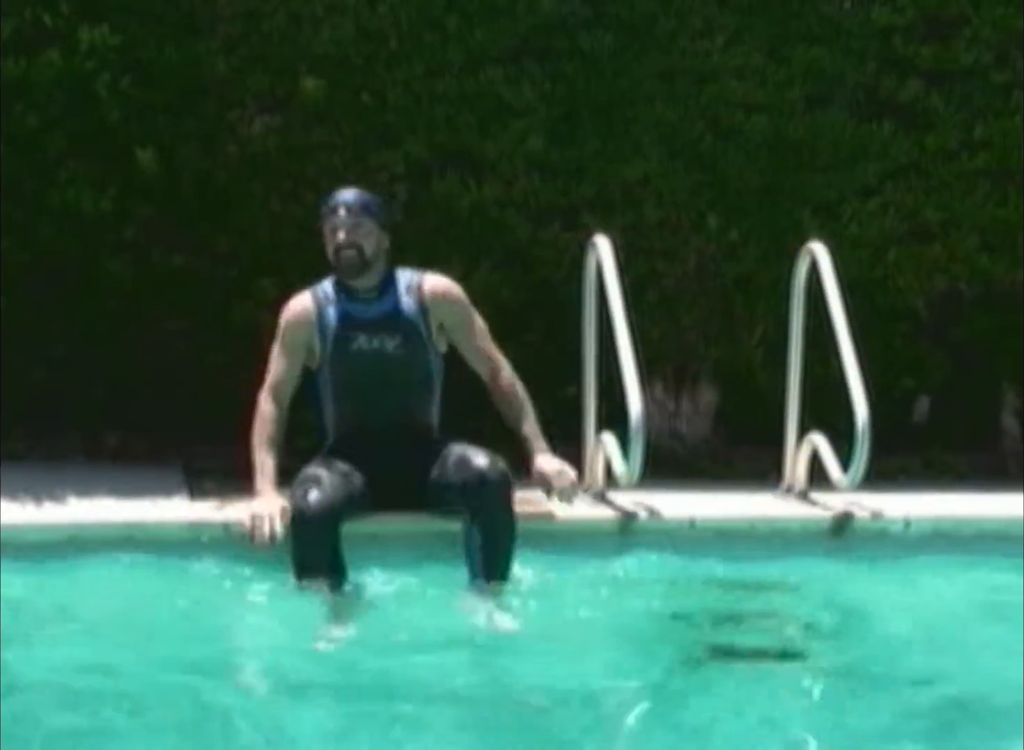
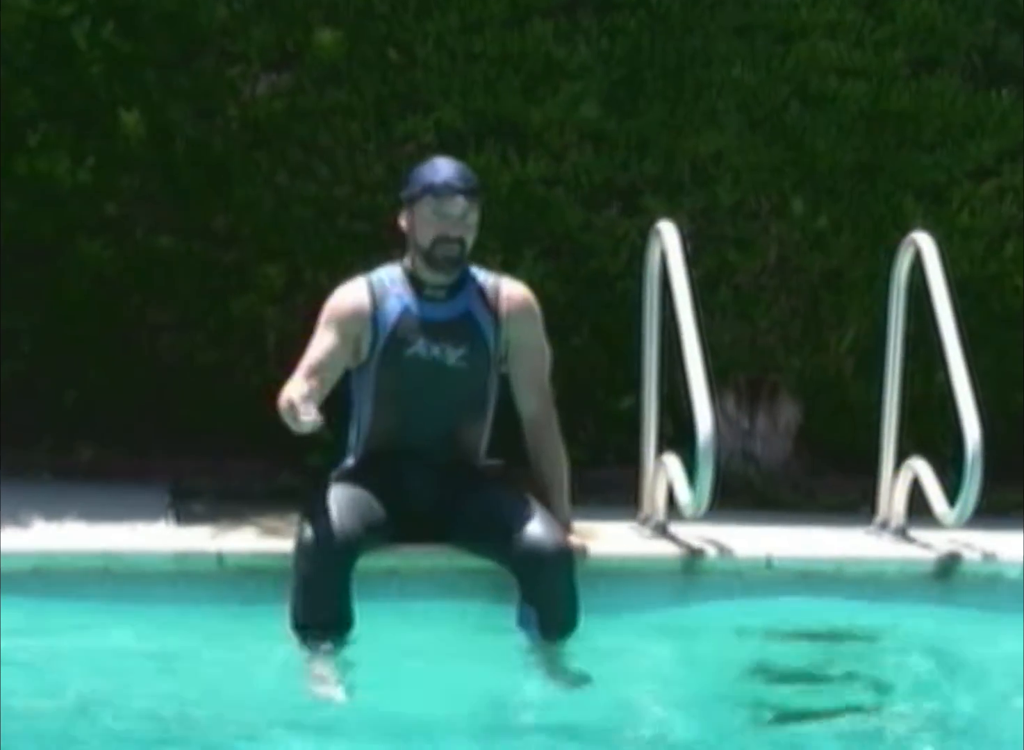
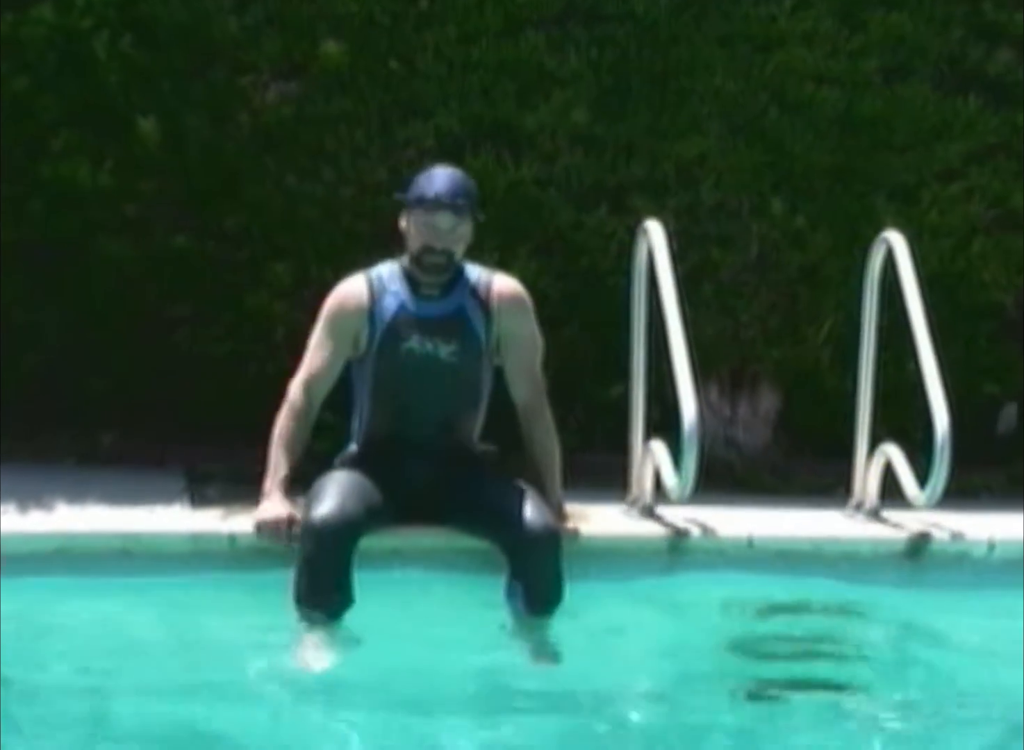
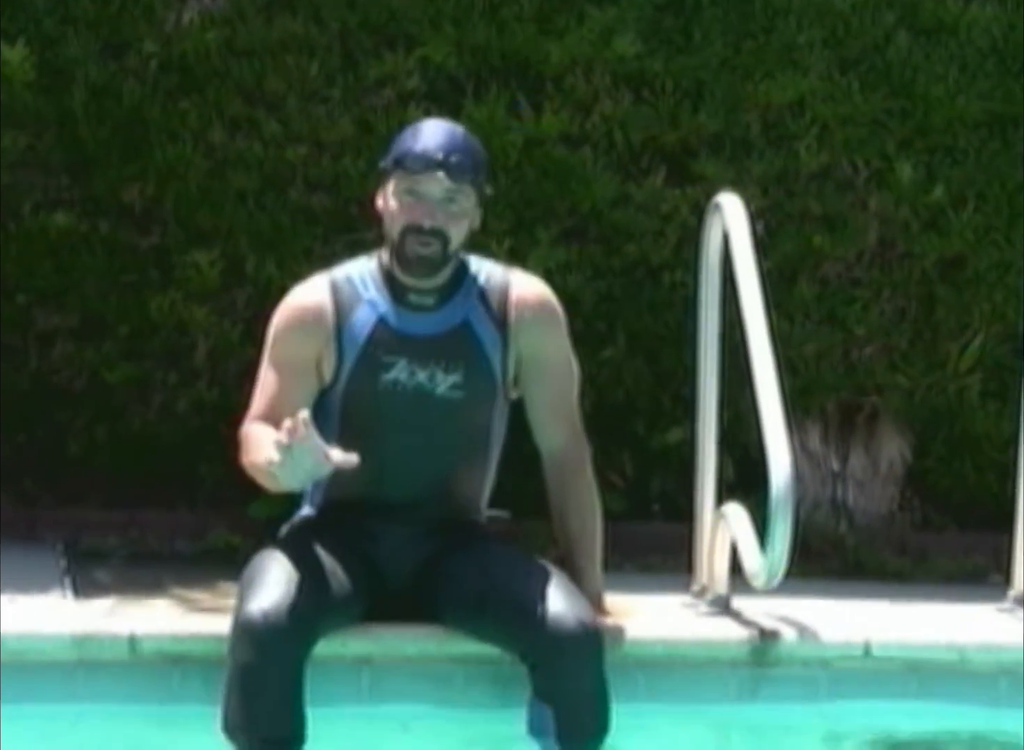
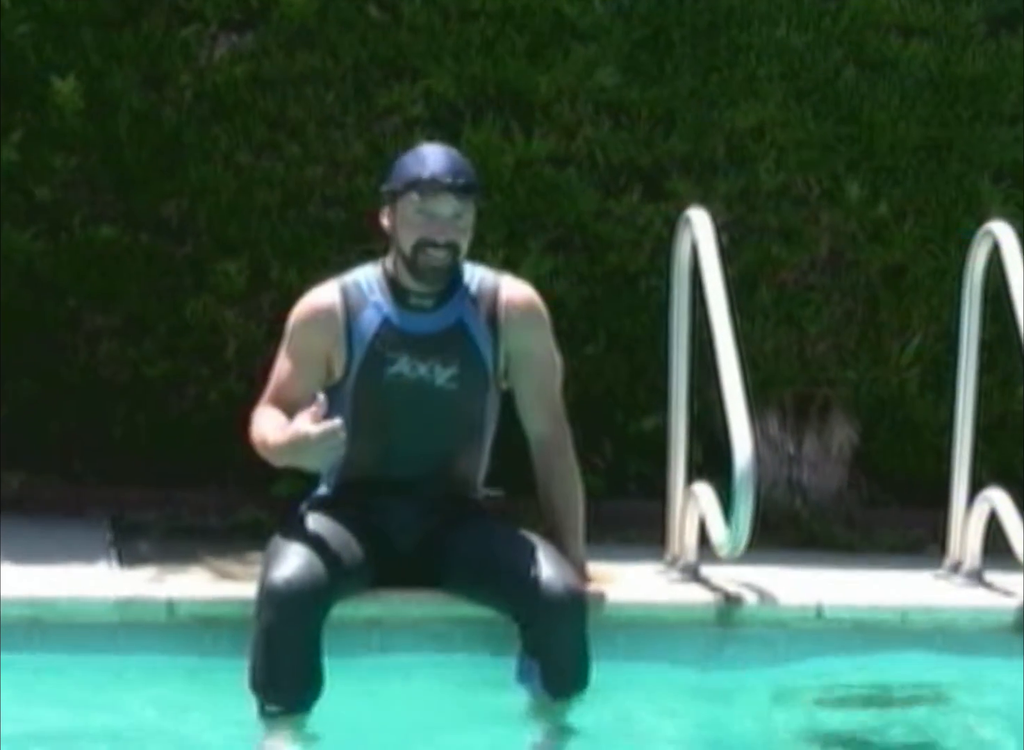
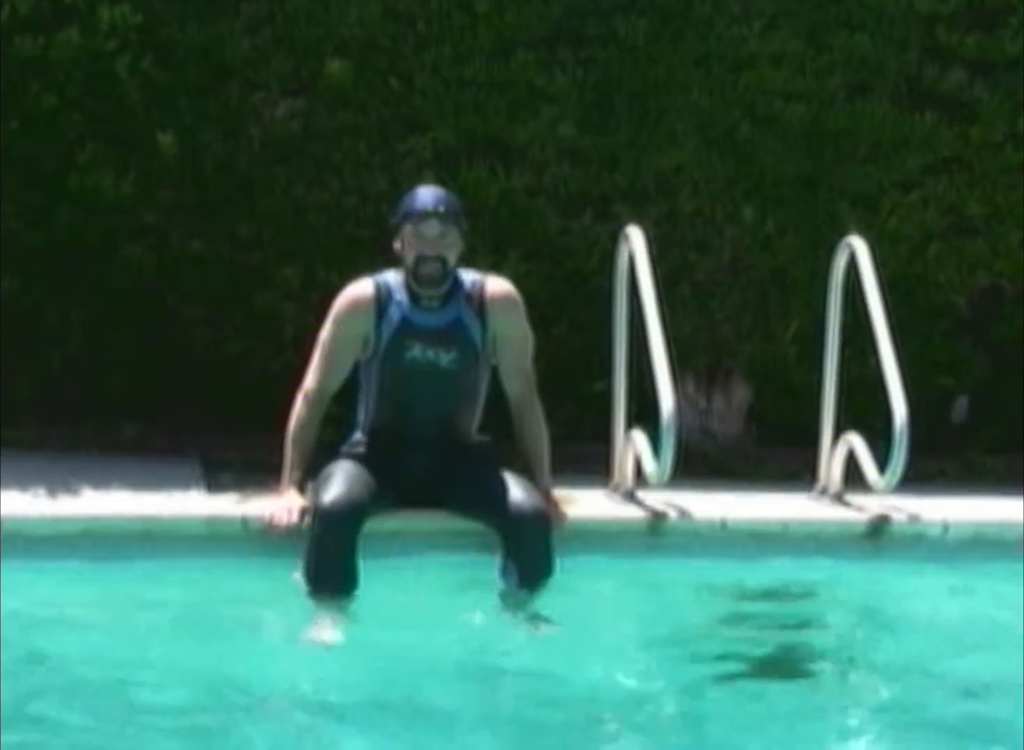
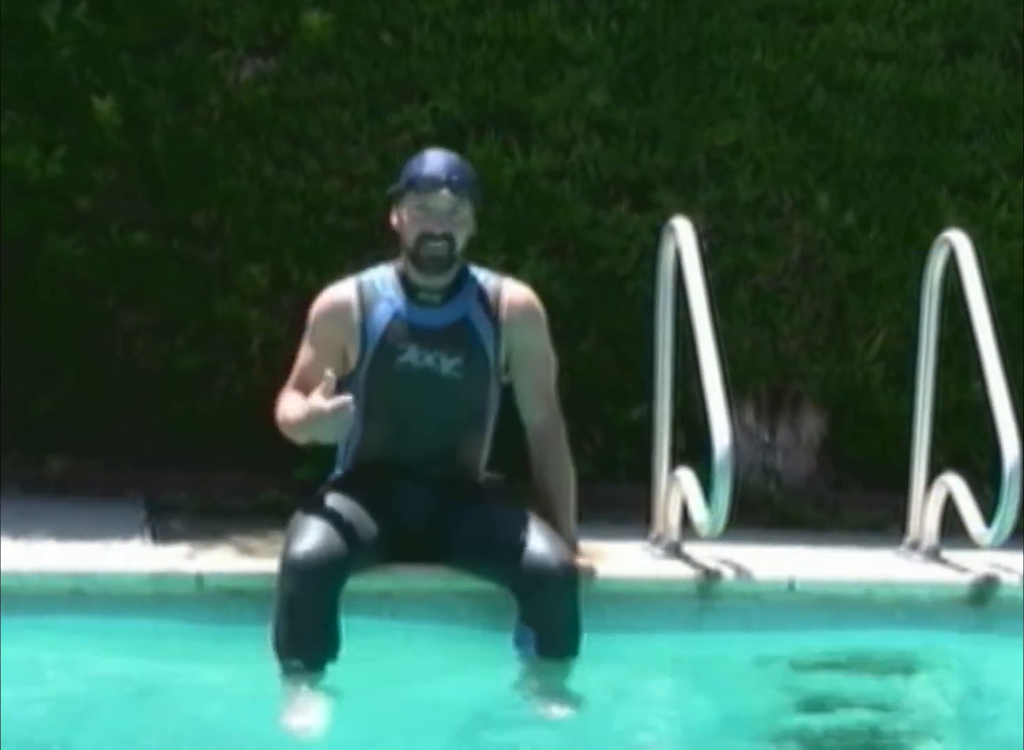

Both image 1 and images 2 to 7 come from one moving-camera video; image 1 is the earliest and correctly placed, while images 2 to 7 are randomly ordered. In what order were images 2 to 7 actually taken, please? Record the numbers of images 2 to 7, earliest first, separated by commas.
6, 3, 2, 7, 5, 4
